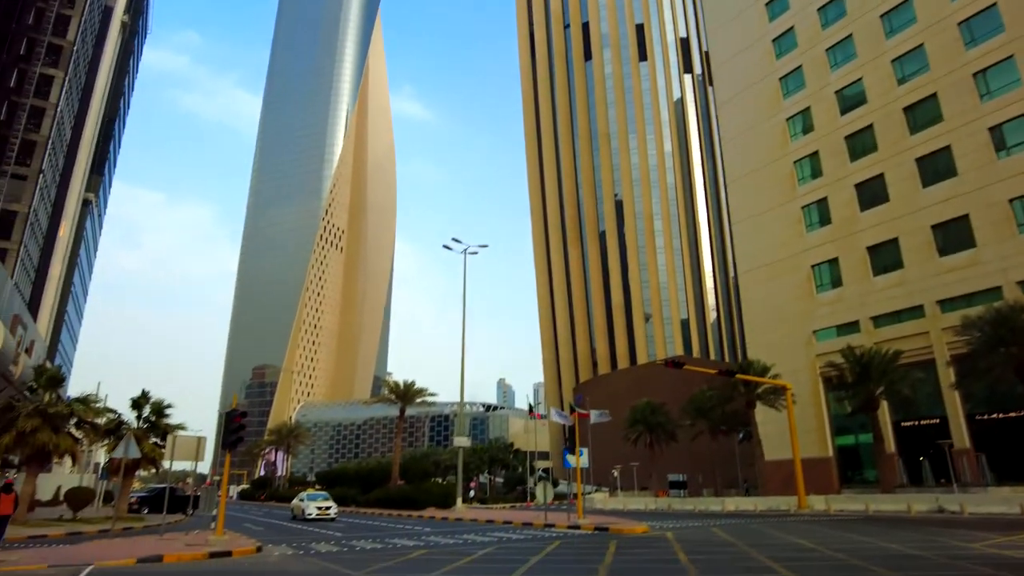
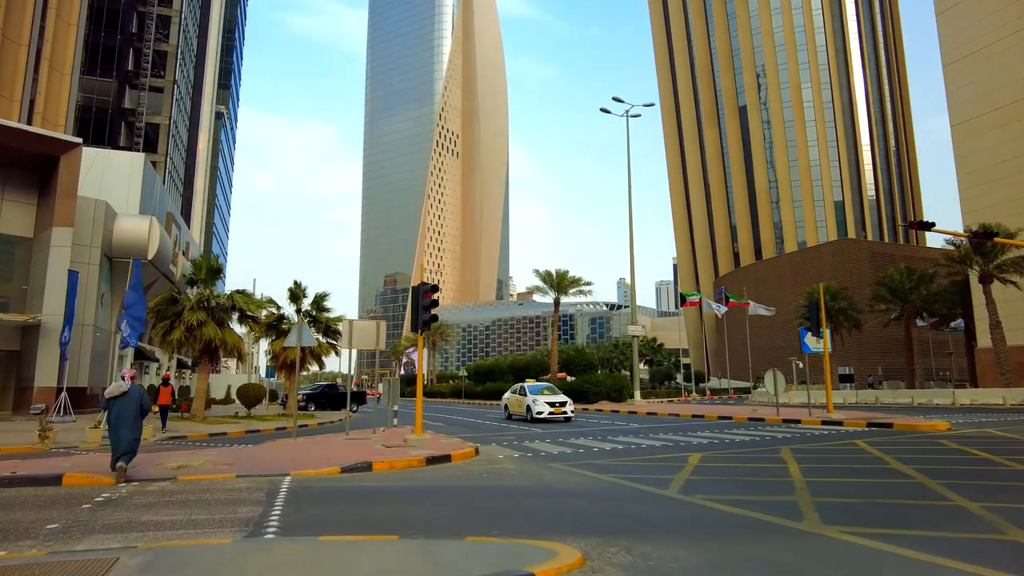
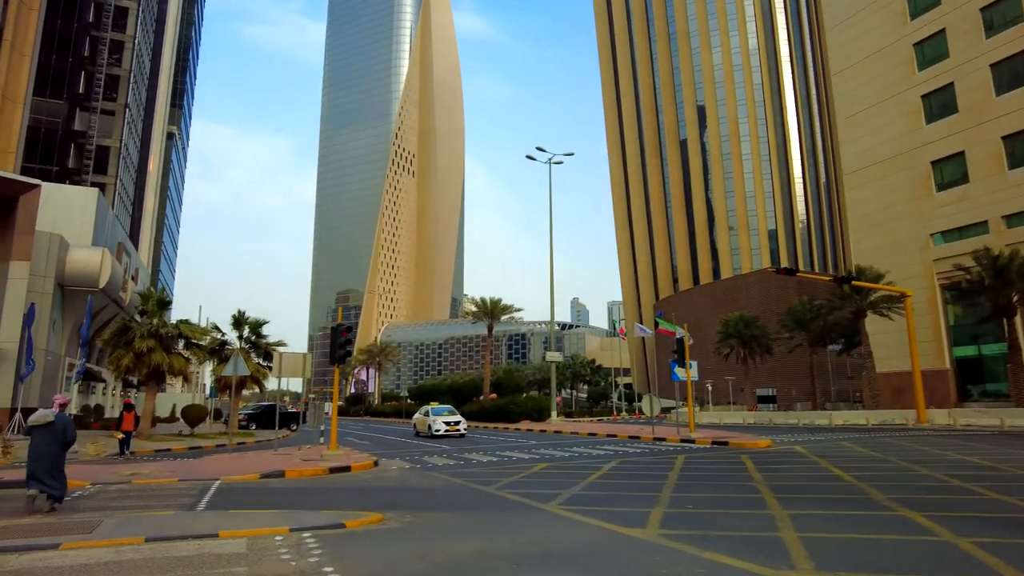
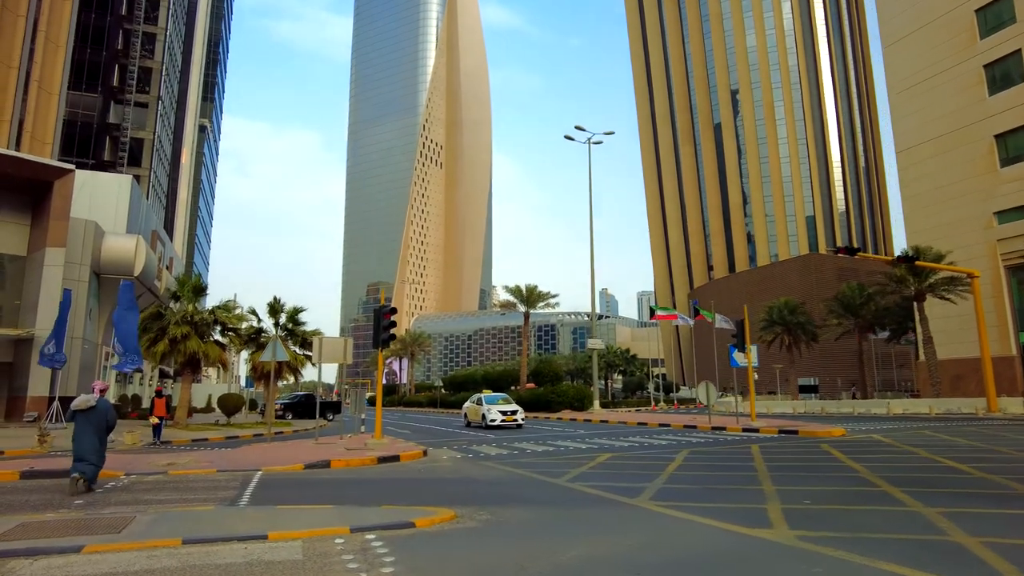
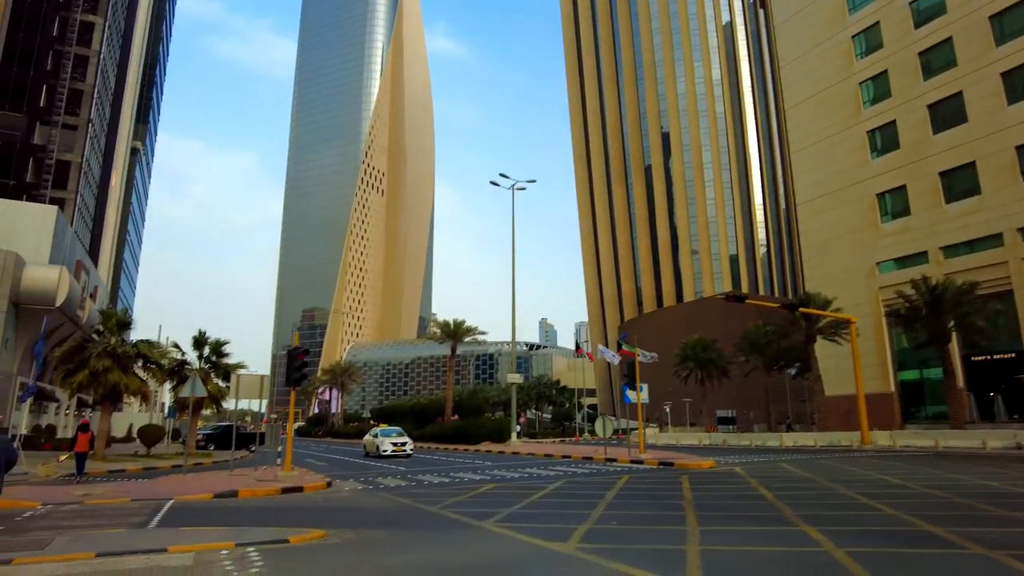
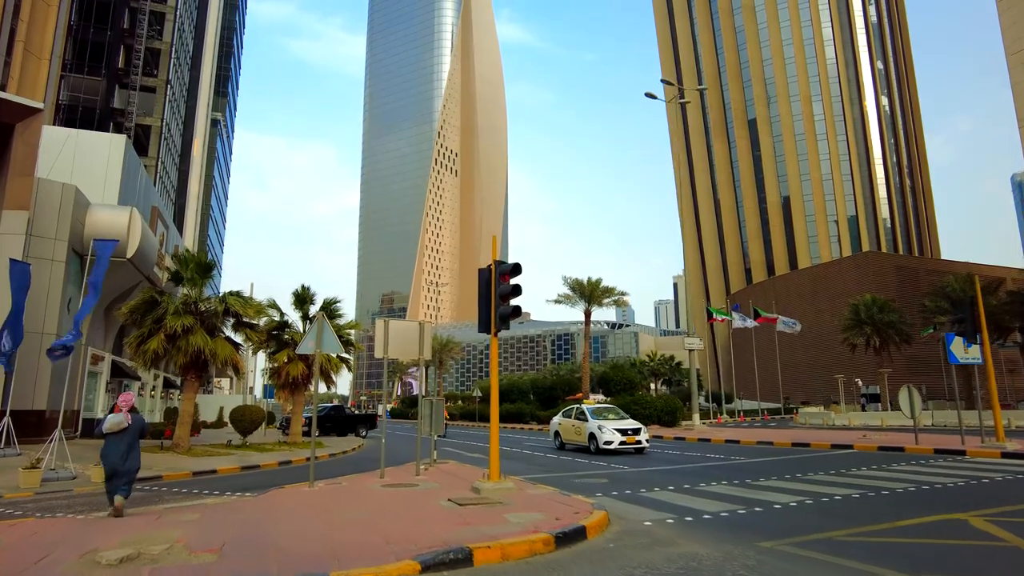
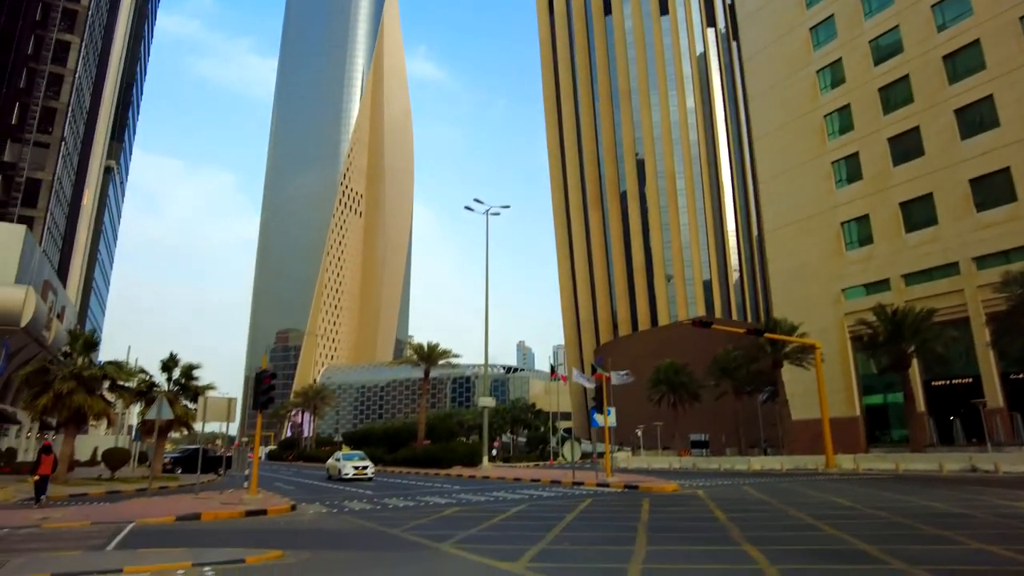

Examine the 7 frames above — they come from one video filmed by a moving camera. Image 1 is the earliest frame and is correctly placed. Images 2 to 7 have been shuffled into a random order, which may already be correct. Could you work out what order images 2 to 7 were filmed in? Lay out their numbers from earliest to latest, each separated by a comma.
7, 5, 3, 4, 2, 6
